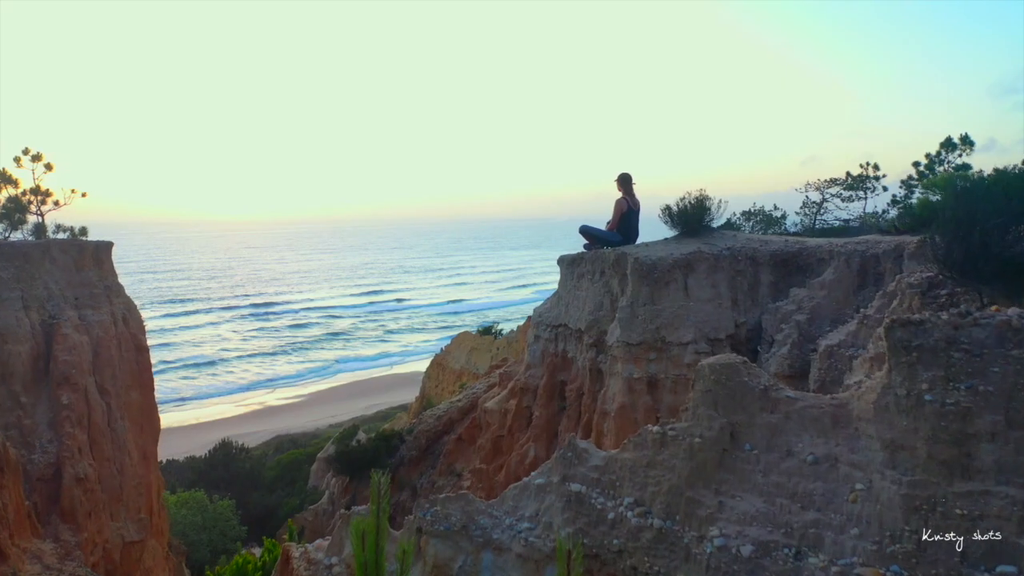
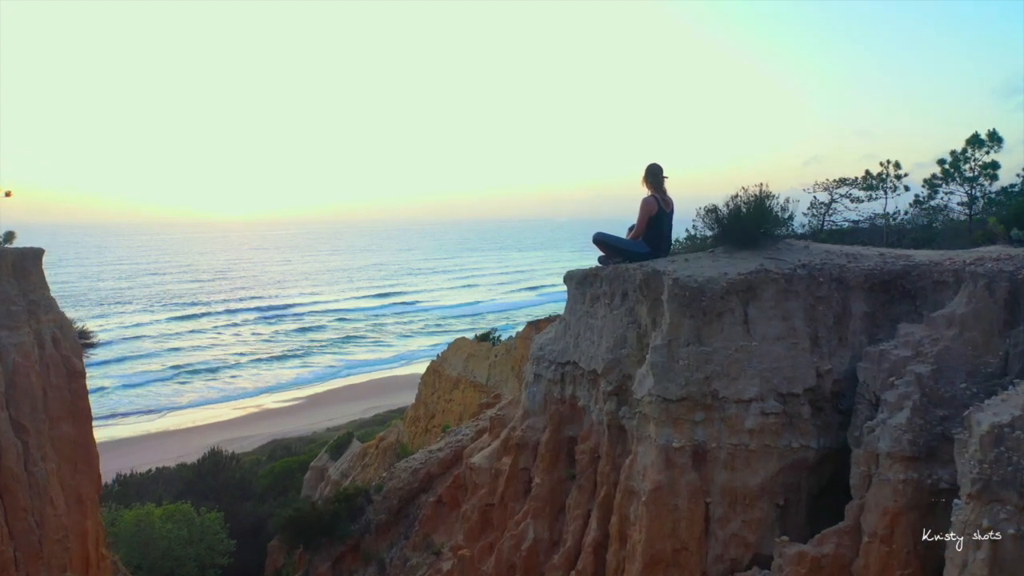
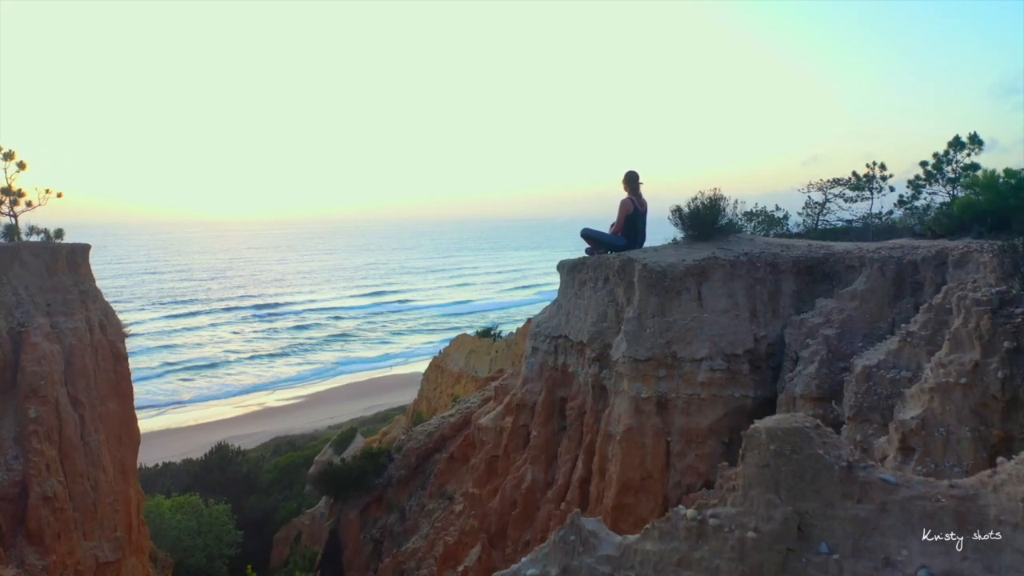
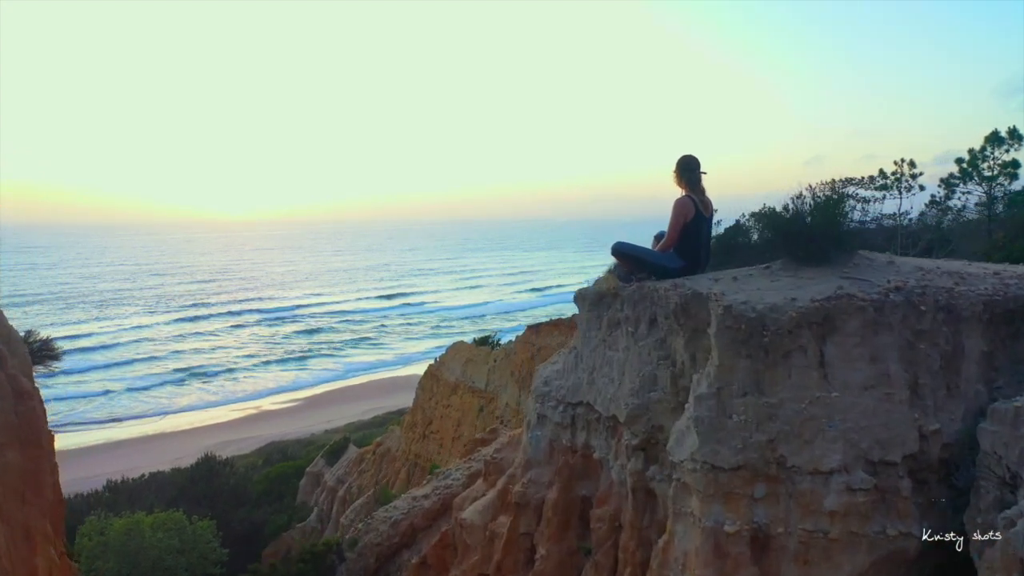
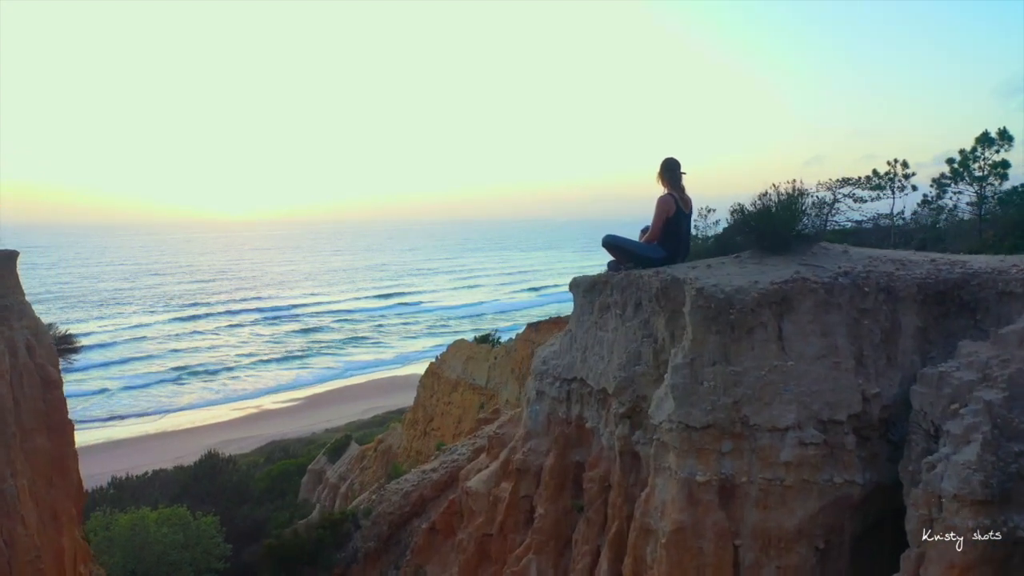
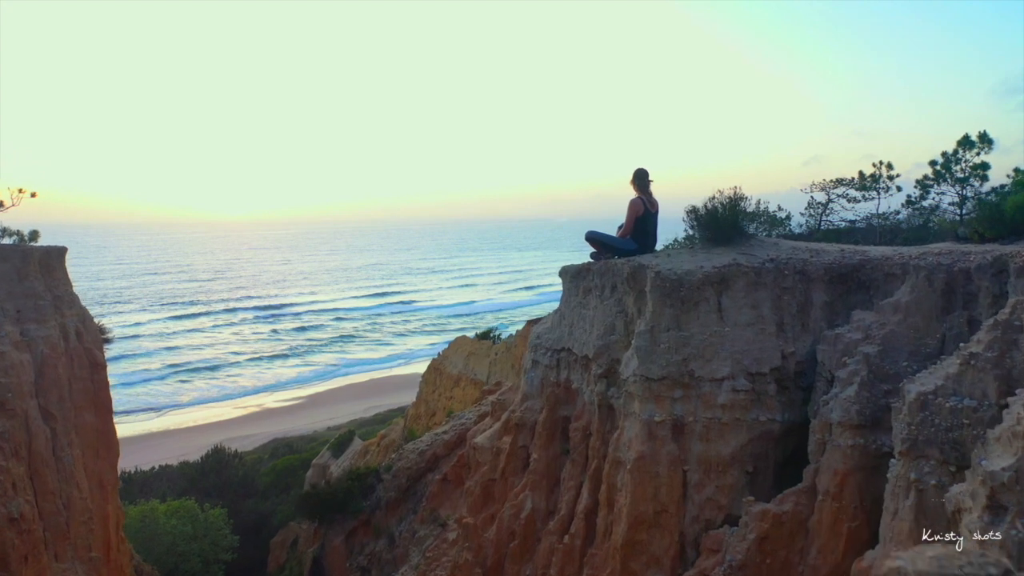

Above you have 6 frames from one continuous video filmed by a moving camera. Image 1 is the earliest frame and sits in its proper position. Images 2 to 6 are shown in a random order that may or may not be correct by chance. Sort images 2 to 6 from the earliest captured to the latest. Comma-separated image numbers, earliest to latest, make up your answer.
3, 6, 2, 5, 4
